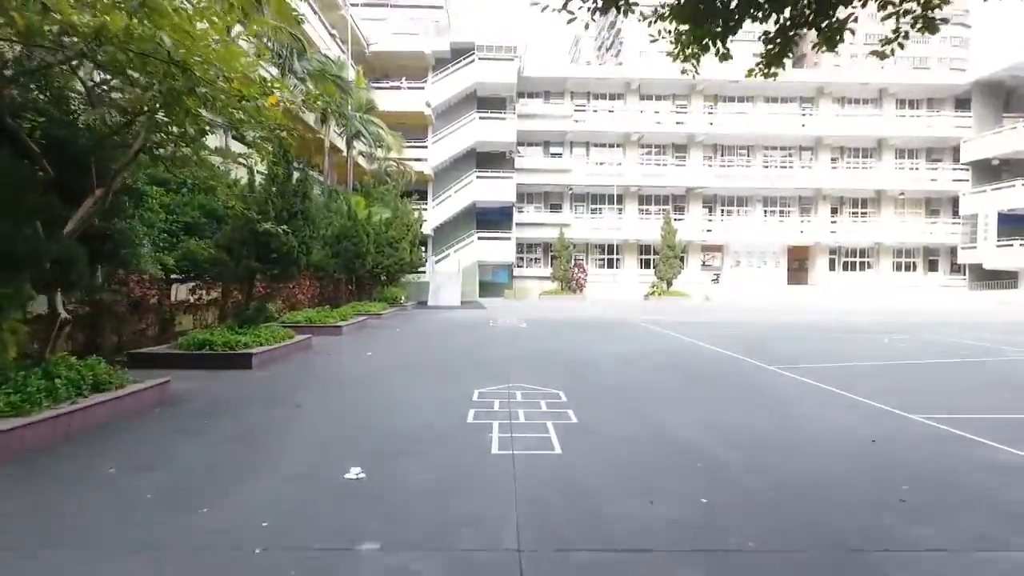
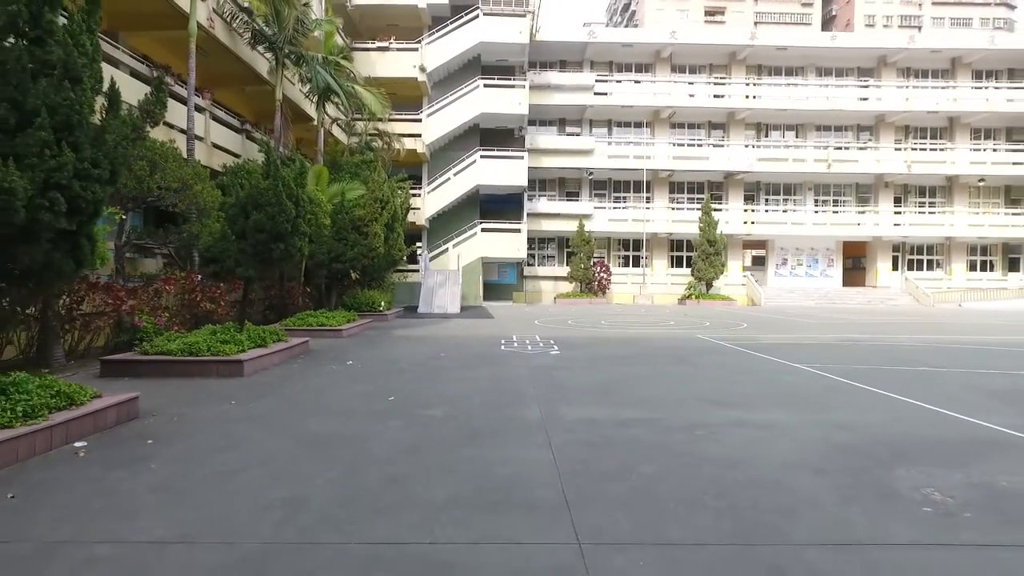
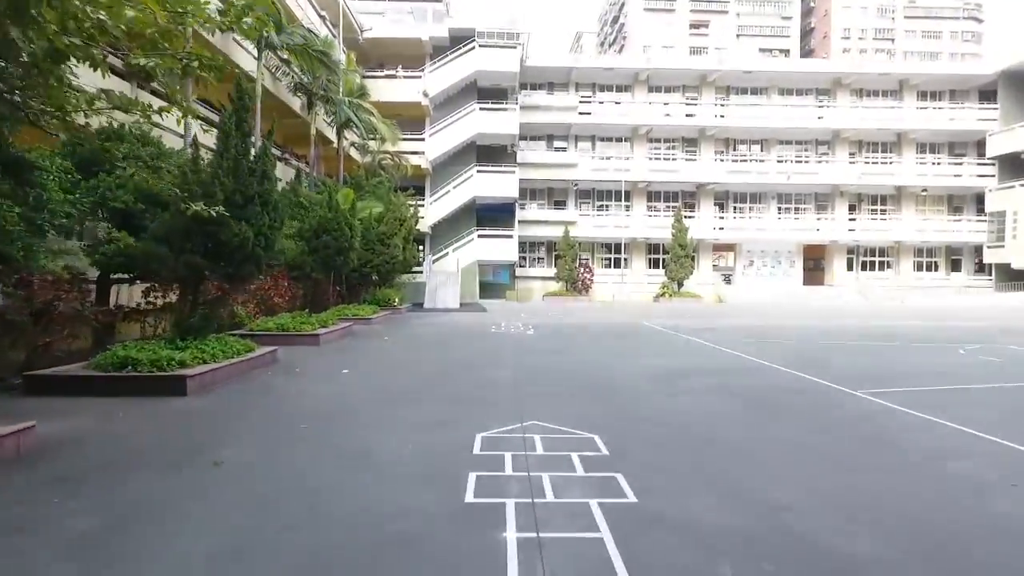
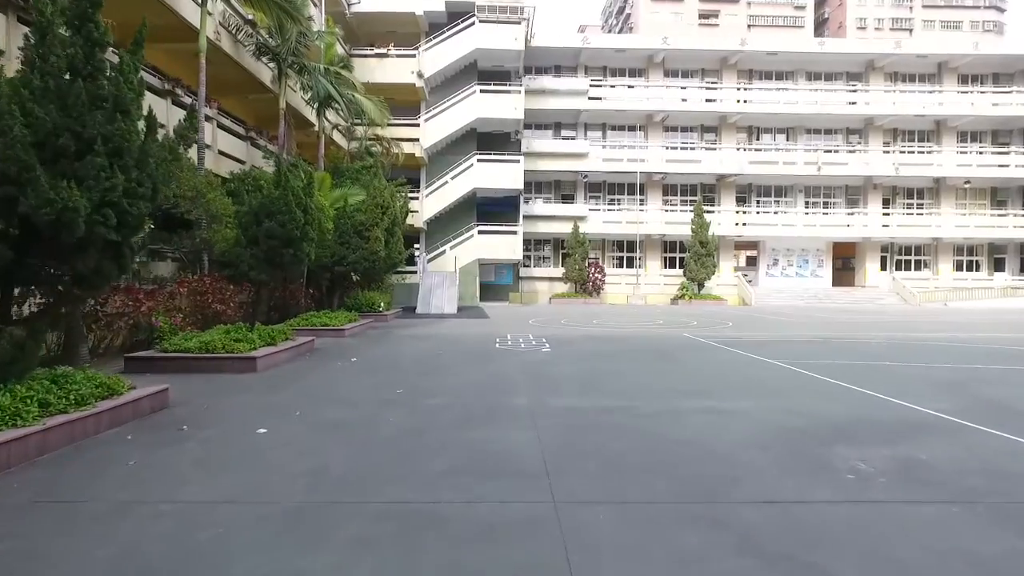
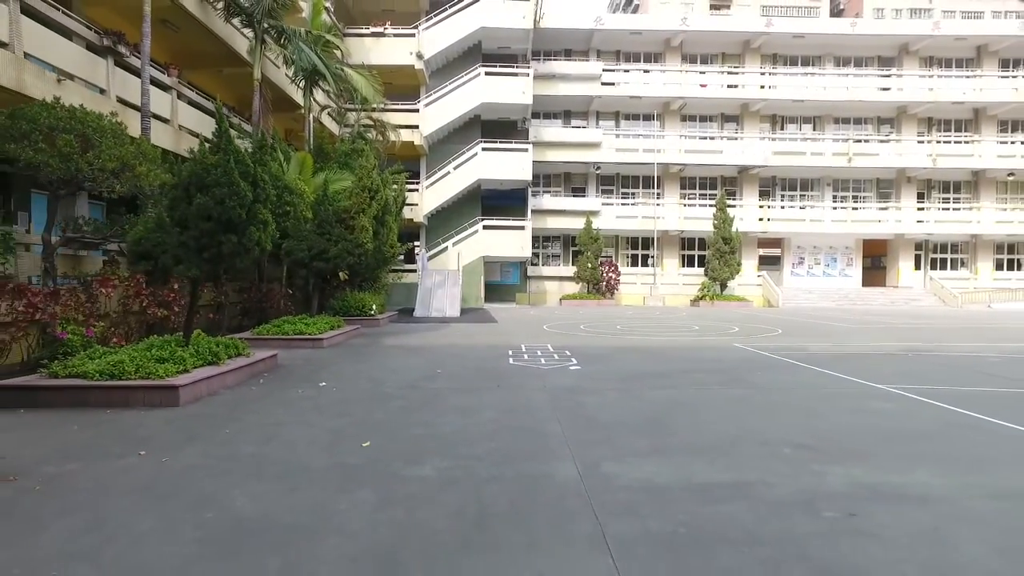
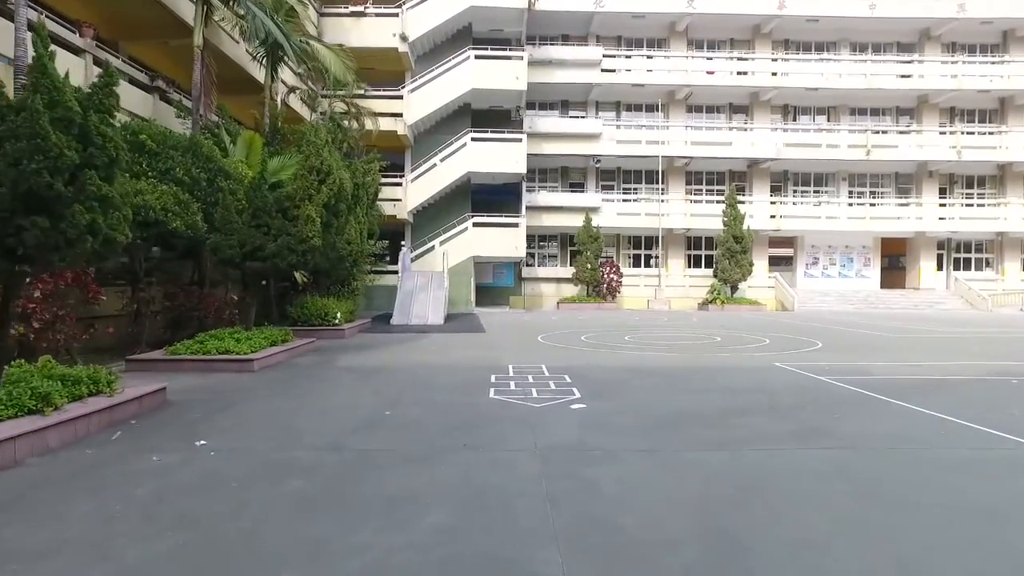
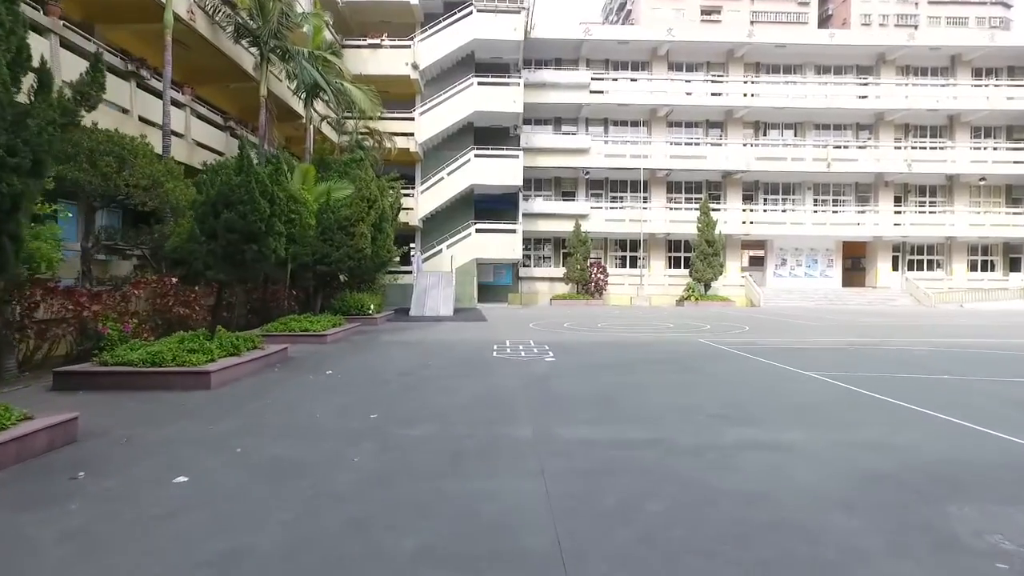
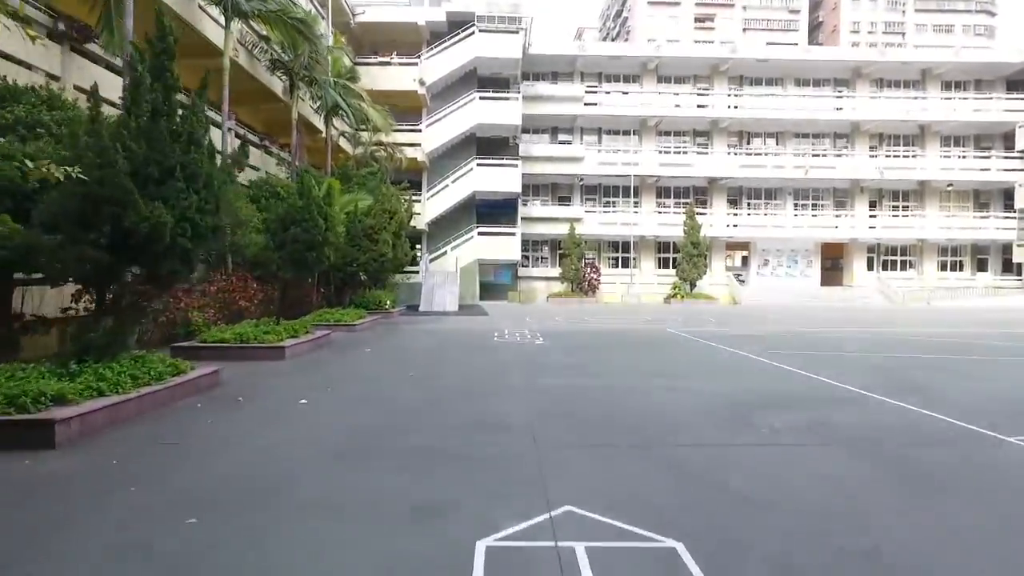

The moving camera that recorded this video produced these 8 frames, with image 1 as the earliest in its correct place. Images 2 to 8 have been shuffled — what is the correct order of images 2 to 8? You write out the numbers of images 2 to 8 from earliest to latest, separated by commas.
3, 8, 4, 7, 6, 5, 2
